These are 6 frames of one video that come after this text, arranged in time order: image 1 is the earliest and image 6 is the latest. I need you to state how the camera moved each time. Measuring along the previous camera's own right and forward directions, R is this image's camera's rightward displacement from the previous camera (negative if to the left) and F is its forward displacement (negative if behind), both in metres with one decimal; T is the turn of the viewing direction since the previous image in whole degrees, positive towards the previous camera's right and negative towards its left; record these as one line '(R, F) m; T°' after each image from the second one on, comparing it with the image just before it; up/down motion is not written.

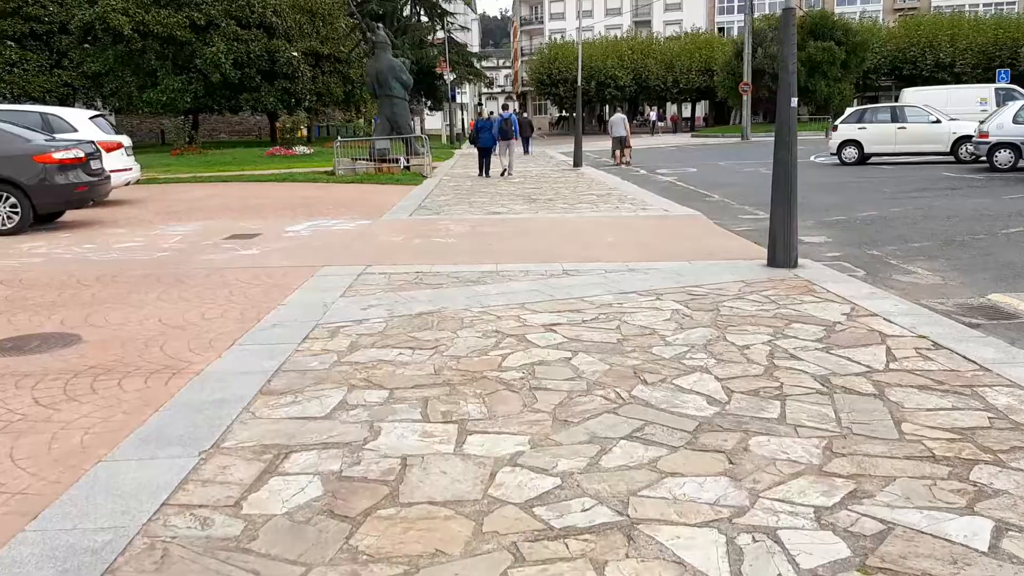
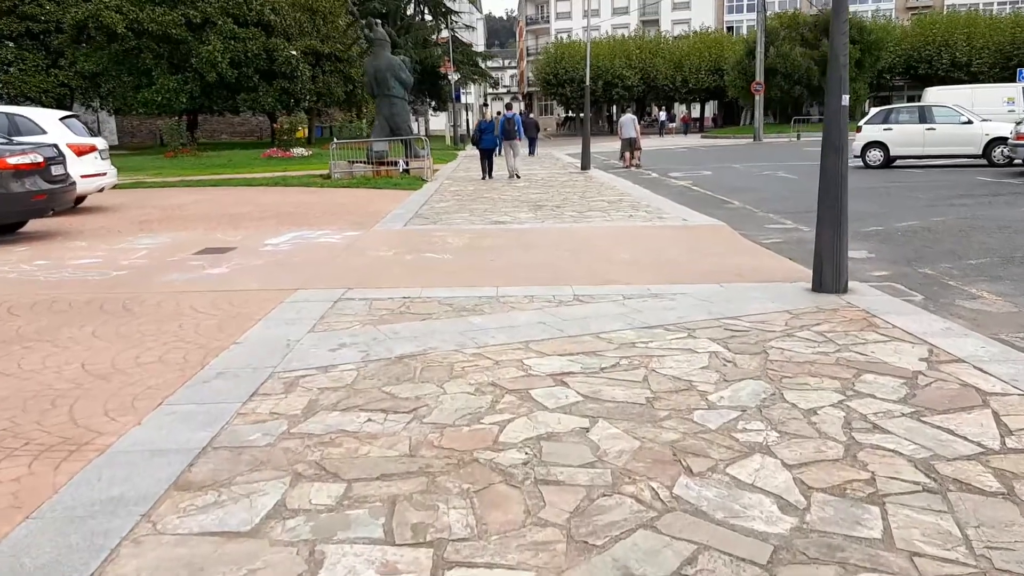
(0.0, +1.1) m; 0°
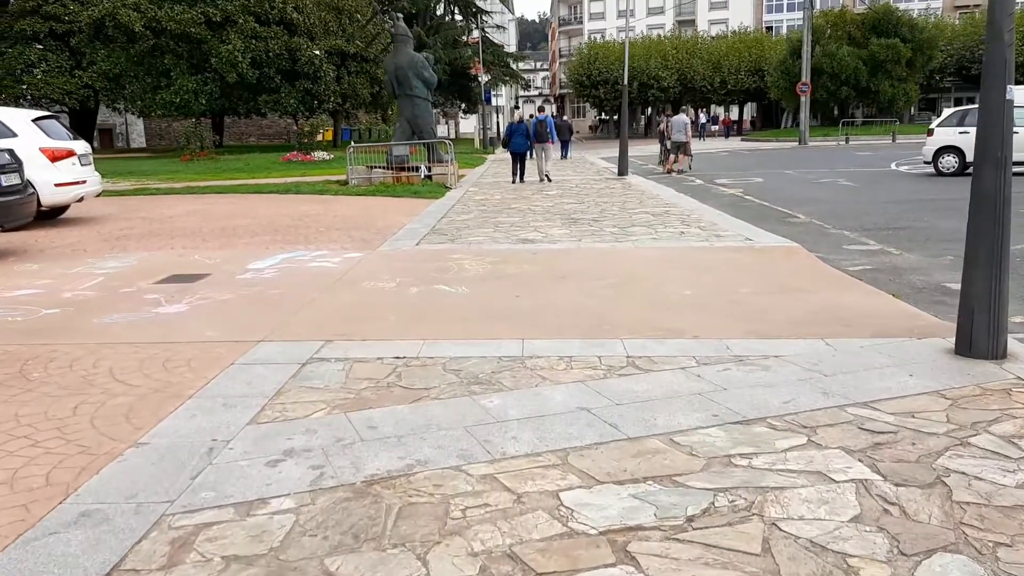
(0.0, +1.7) m; -2°
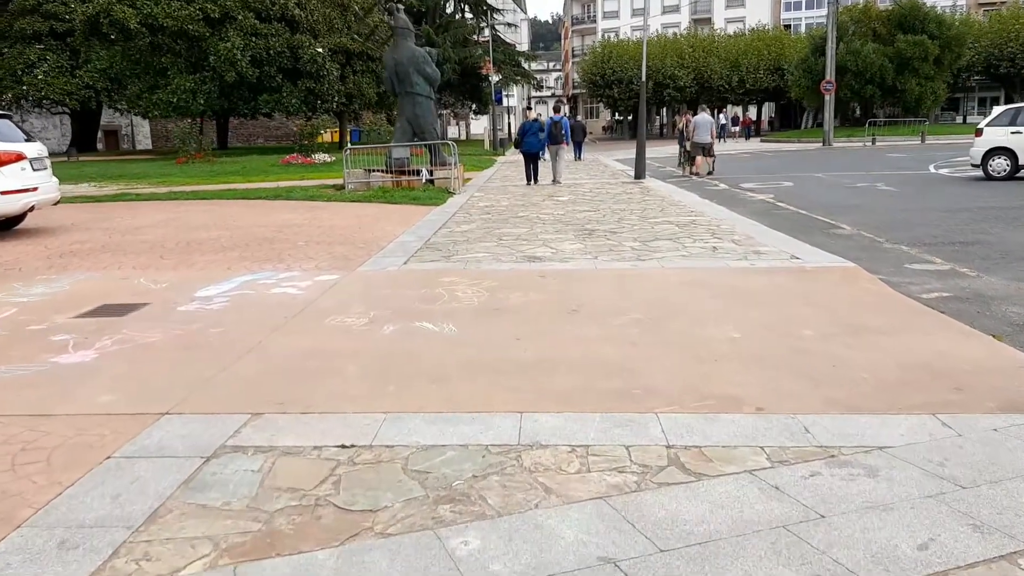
(+0.1, +1.4) m; -1°
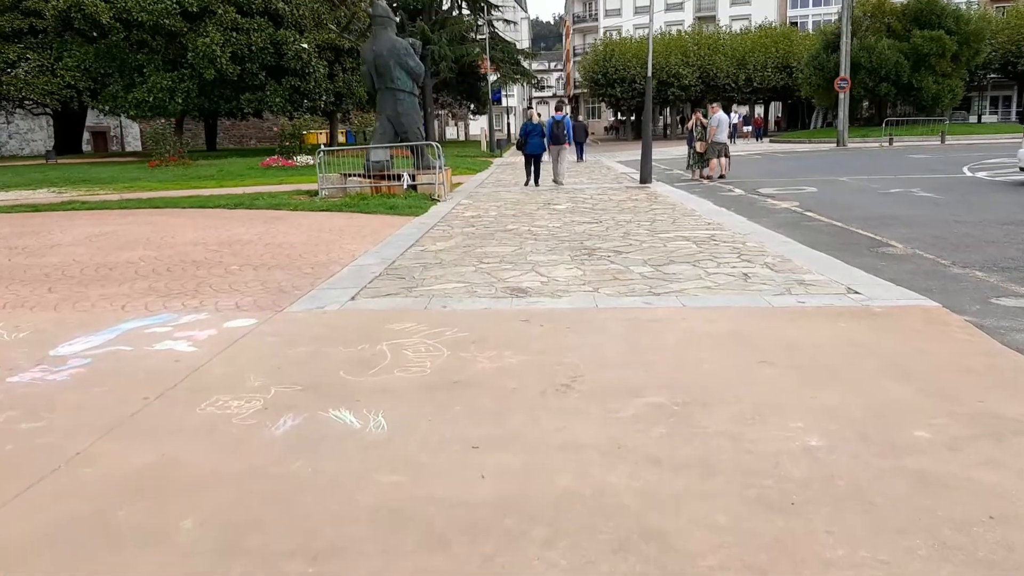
(+0.2, +1.8) m; 0°
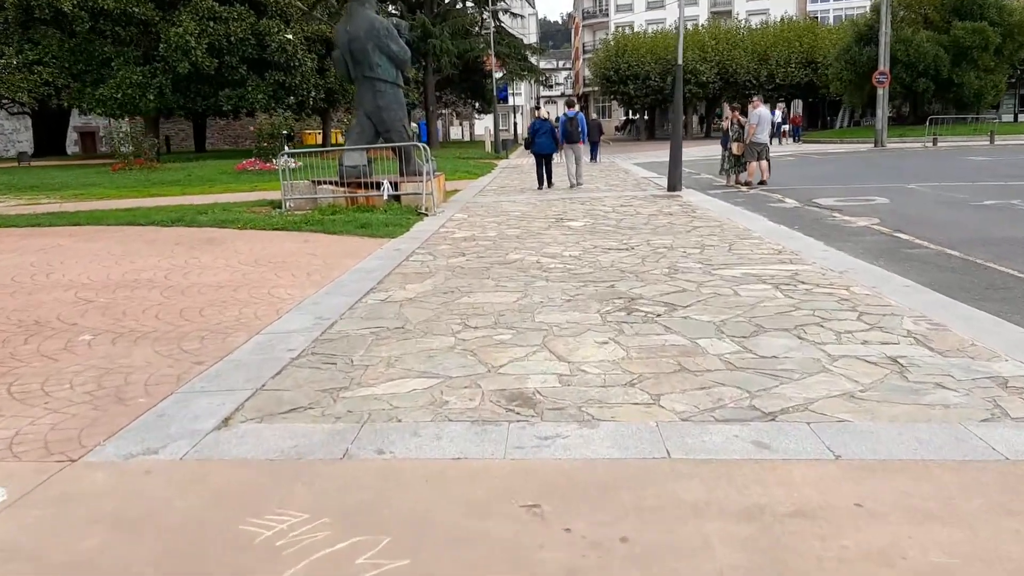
(0.0, +2.8) m; -1°
